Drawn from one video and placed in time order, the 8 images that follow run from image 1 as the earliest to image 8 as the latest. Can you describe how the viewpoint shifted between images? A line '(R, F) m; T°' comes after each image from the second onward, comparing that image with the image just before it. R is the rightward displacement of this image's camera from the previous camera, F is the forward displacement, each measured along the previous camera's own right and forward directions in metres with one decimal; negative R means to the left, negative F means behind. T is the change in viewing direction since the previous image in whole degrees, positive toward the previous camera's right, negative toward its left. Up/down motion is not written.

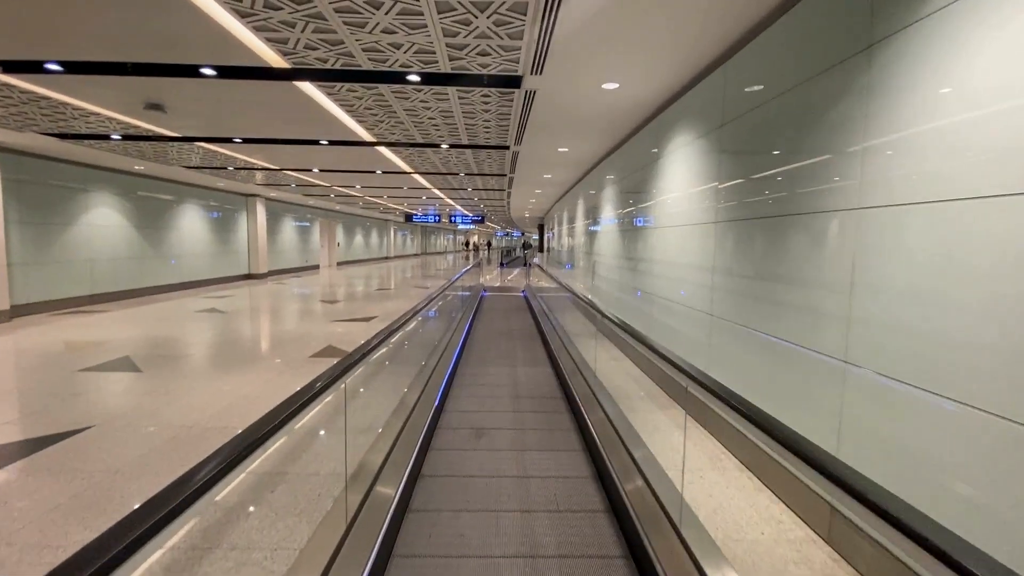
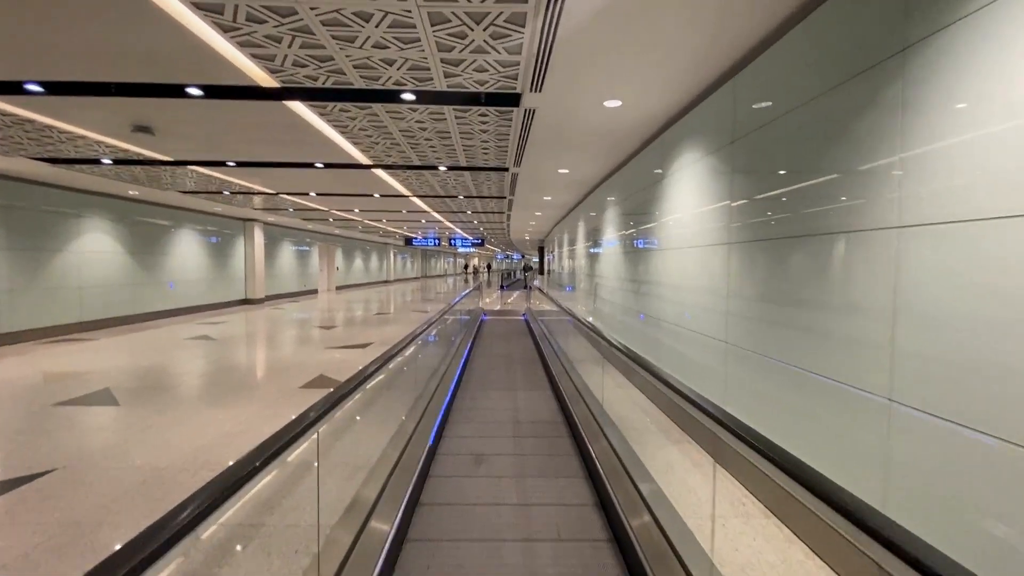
(0.0, +0.2) m; 0°
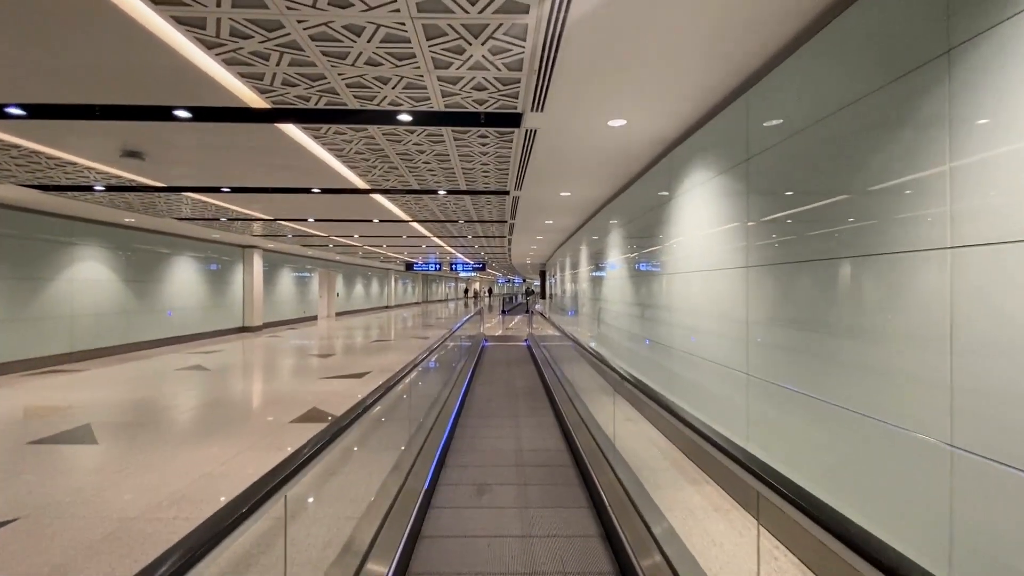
(0.0, +0.2) m; 0°
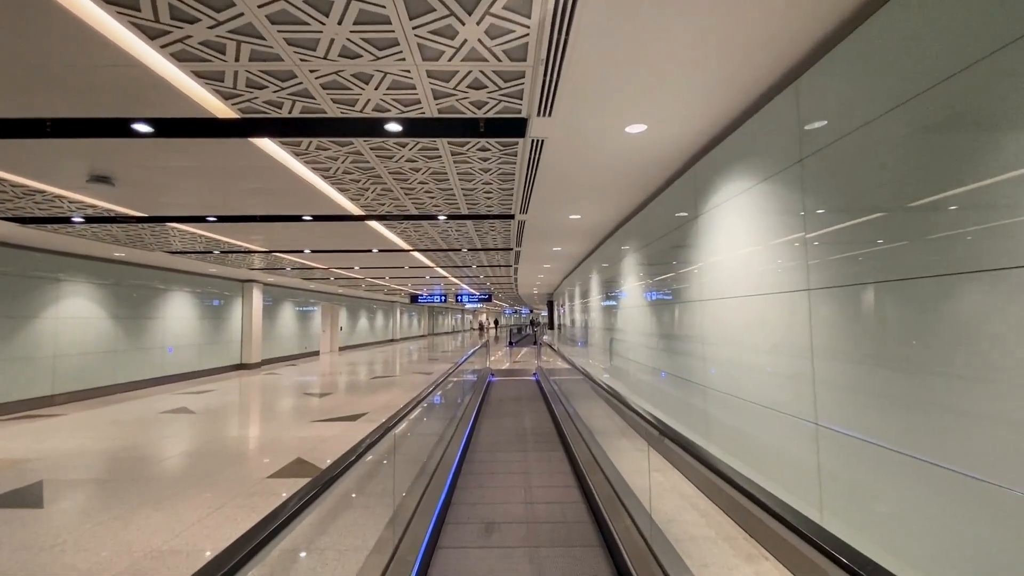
(0.0, +0.5) m; -1°
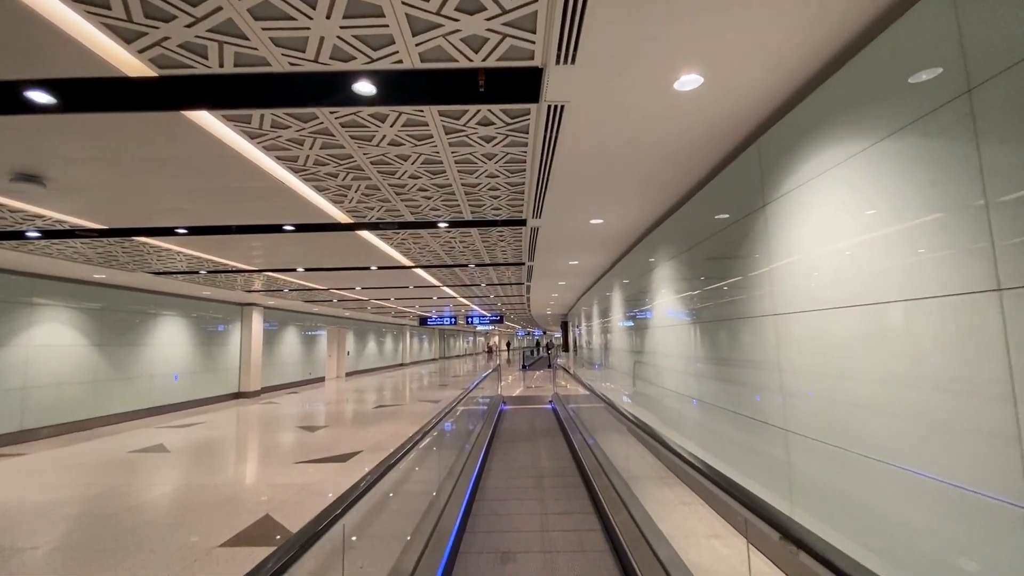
(0.0, +0.9) m; -1°
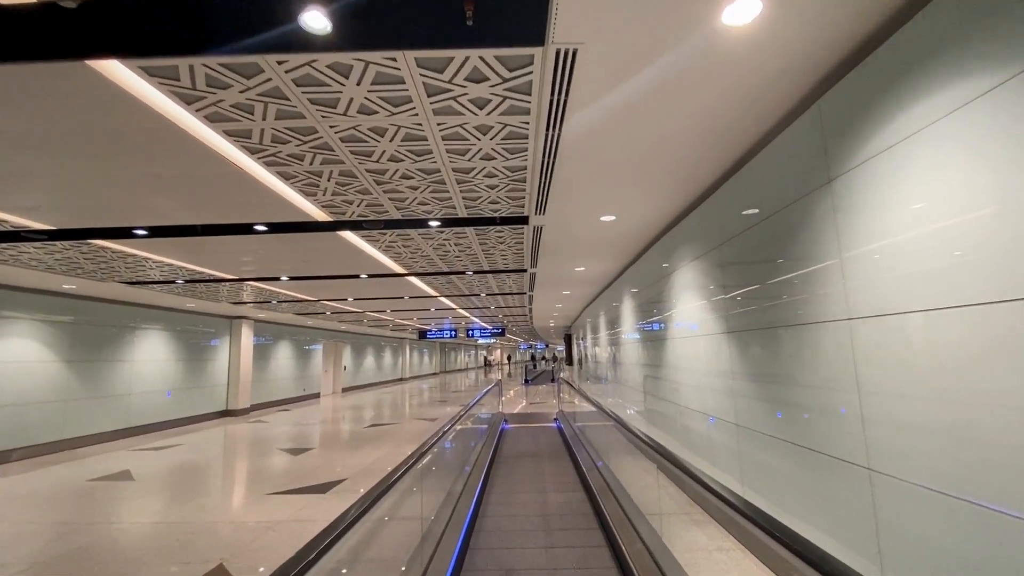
(0.0, +0.6) m; 0°
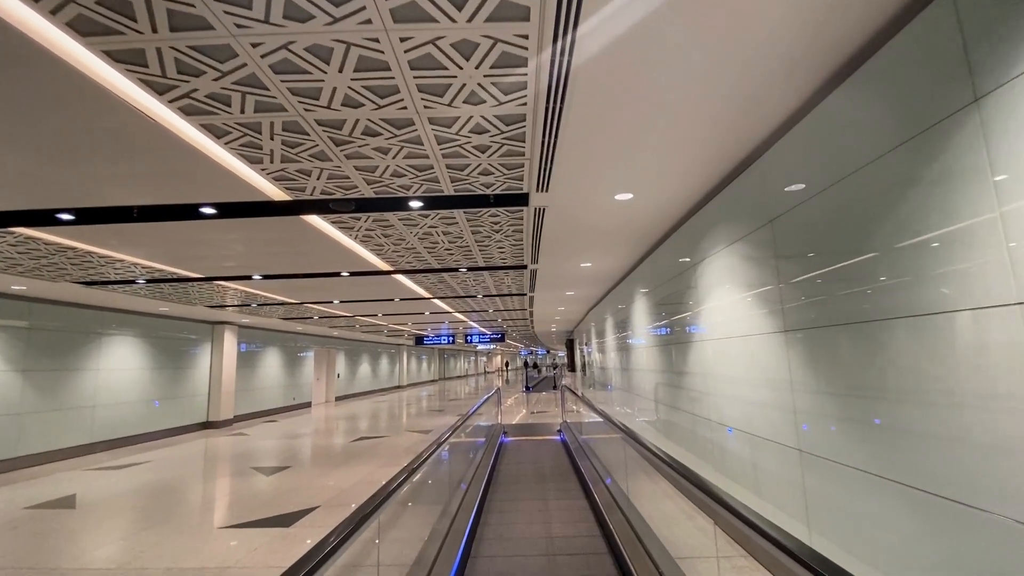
(0.0, +0.8) m; 0°
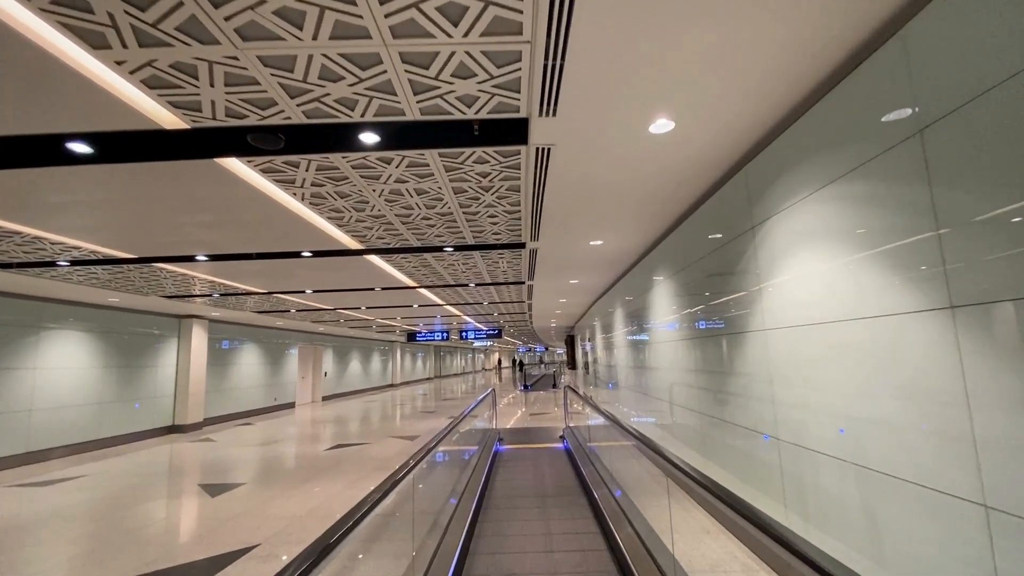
(0.0, +1.1) m; 0°
